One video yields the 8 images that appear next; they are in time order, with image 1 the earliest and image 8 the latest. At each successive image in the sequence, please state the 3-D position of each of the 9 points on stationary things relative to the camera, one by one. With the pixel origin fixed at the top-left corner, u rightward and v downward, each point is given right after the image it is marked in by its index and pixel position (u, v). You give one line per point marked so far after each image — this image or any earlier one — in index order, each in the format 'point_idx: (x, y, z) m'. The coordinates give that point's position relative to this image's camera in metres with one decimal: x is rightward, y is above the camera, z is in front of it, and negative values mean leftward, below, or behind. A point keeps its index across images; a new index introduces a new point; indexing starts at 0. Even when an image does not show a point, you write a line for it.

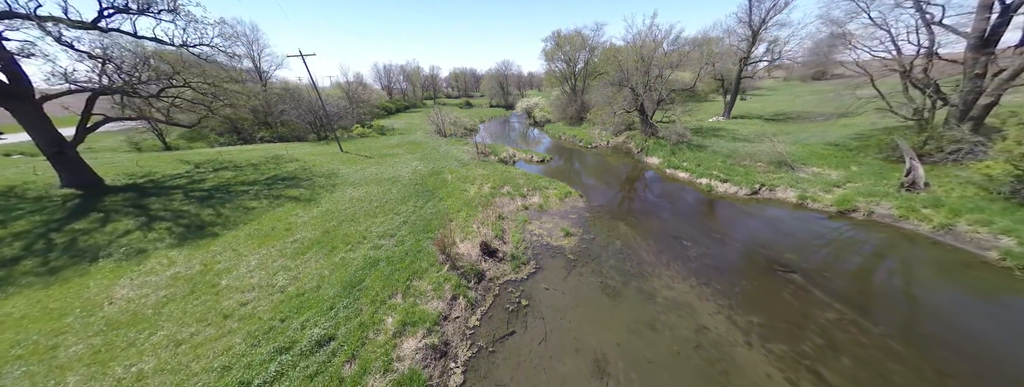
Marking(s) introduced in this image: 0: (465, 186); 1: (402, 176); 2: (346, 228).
0: (-3.0, +0.4, +17.2) m
1: (-7.8, +1.2, +18.8) m
2: (-7.3, -1.5, +11.7) m
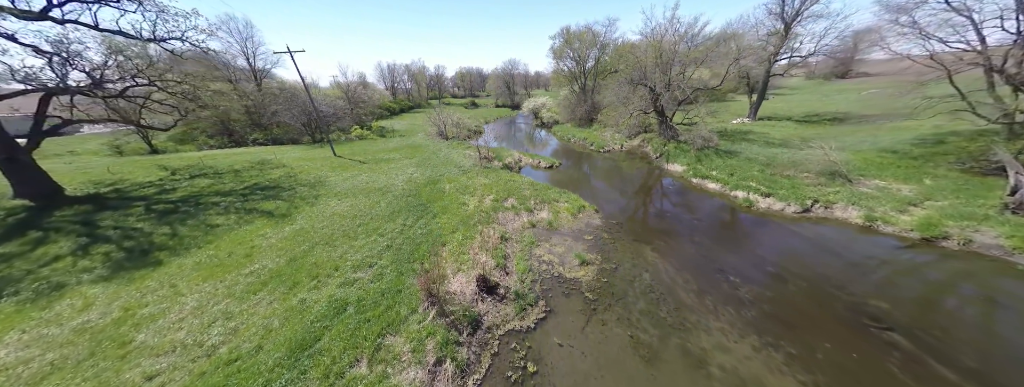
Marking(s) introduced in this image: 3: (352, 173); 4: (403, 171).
0: (-2.7, -0.4, +15.2) m
1: (-7.4, +0.5, +16.9) m
2: (-7.2, -2.3, +9.8) m
3: (-11.6, +1.4, +19.2) m
4: (-8.1, +1.6, +19.6) m
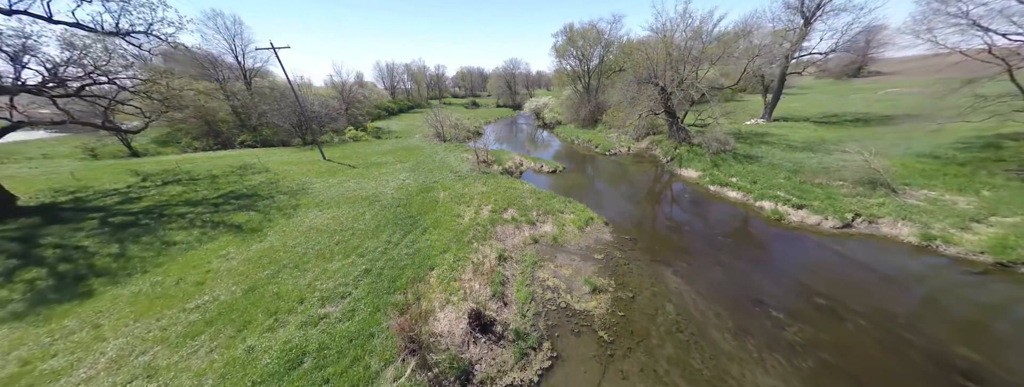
0: (-2.7, -0.9, +13.7) m
1: (-7.4, 0.0, +15.4) m
2: (-7.2, -2.8, +8.3) m
3: (-11.6, +0.9, +17.7) m
4: (-8.0, +1.1, +18.2) m
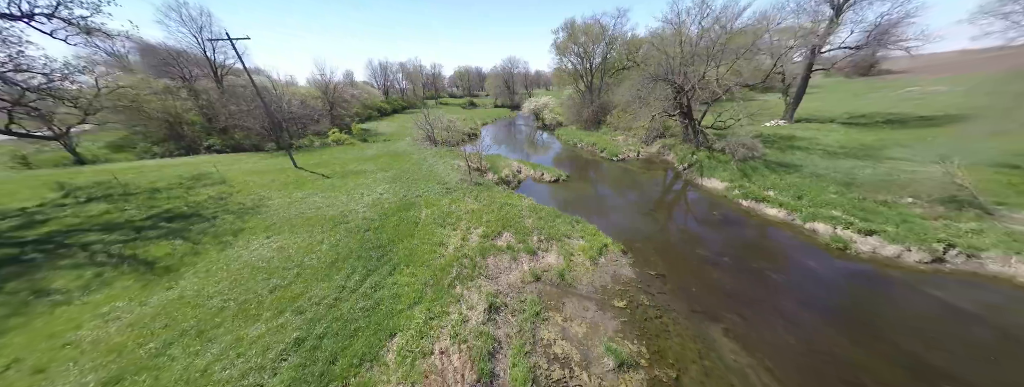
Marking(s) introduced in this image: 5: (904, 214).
0: (-2.9, -1.7, +11.1) m
1: (-7.6, -0.9, +12.8) m
2: (-7.4, -3.6, +5.7) m
3: (-11.8, 0.0, +15.1) m
4: (-8.2, +0.2, +15.5) m
5: (+15.3, -0.8, +10.4) m
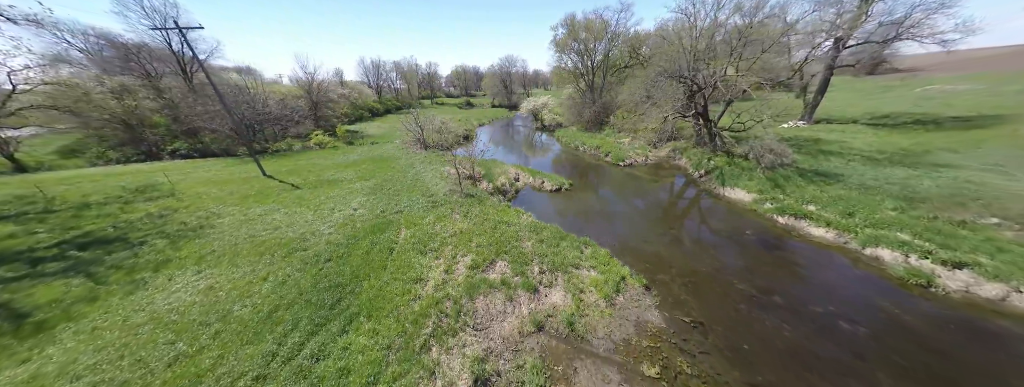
0: (-3.1, -2.4, +8.9) m
1: (-7.8, -1.7, +10.6) m
2: (-7.5, -4.3, +3.5) m
3: (-12.0, -0.7, +12.9) m
4: (-8.4, -0.5, +13.4) m
5: (+15.1, -1.4, +8.3) m
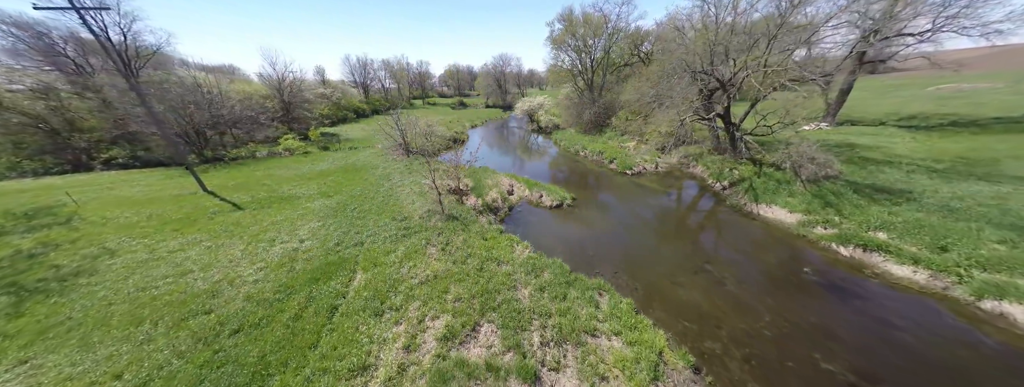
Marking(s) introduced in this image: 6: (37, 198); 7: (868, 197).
0: (-3.3, -3.4, +6.2) m
1: (-8.0, -2.6, +7.8) m
2: (-7.6, -5.3, +0.6) m
3: (-12.3, -1.7, +10.0) m
4: (-8.8, -1.5, +10.5) m
5: (+14.9, -2.3, +5.9) m
6: (-22.3, -0.2, +12.5) m
7: (+14.5, -0.1, +10.8) m
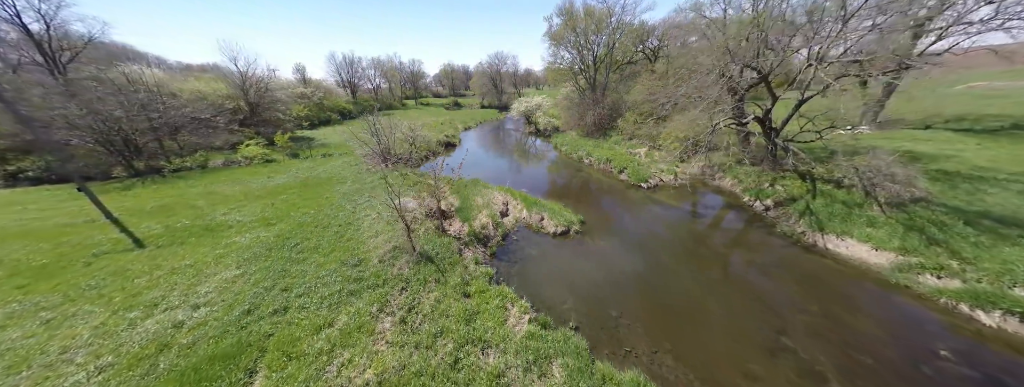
0: (-3.5, -4.5, +3.1) m
1: (-8.2, -3.7, +4.6) m
2: (-7.7, -6.4, -2.5) m
3: (-12.5, -2.8, +6.8) m
4: (-9.0, -2.7, +7.4) m
5: (+14.8, -3.2, +3.0) m
6: (-22.5, -1.4, +9.2) m
7: (+14.3, -1.1, +7.9) m
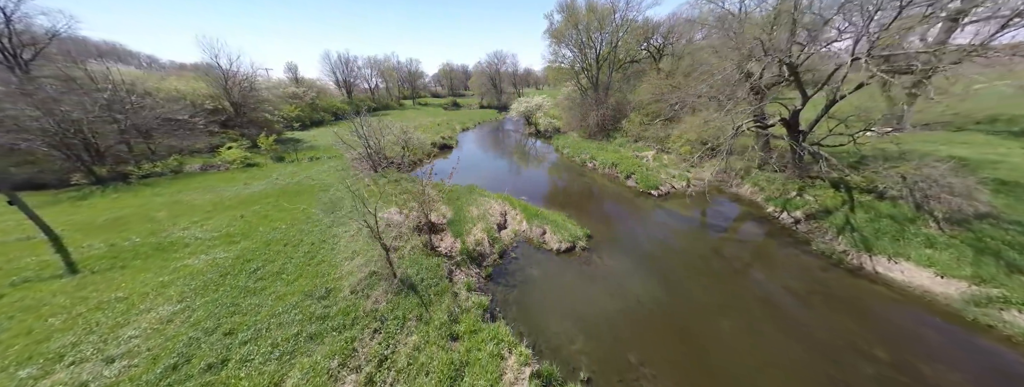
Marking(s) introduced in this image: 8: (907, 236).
0: (-3.5, -5.0, +1.7) m
1: (-8.3, -4.2, +3.2) m
2: (-7.7, -6.9, -3.9) m
3: (-12.6, -3.3, +5.4) m
4: (-9.0, -3.1, +6.0) m
5: (+14.7, -3.7, +1.6) m
6: (-22.6, -1.8, +7.8) m
7: (+14.2, -1.6, +6.6) m
8: (+12.7, -1.3, +8.5) m
